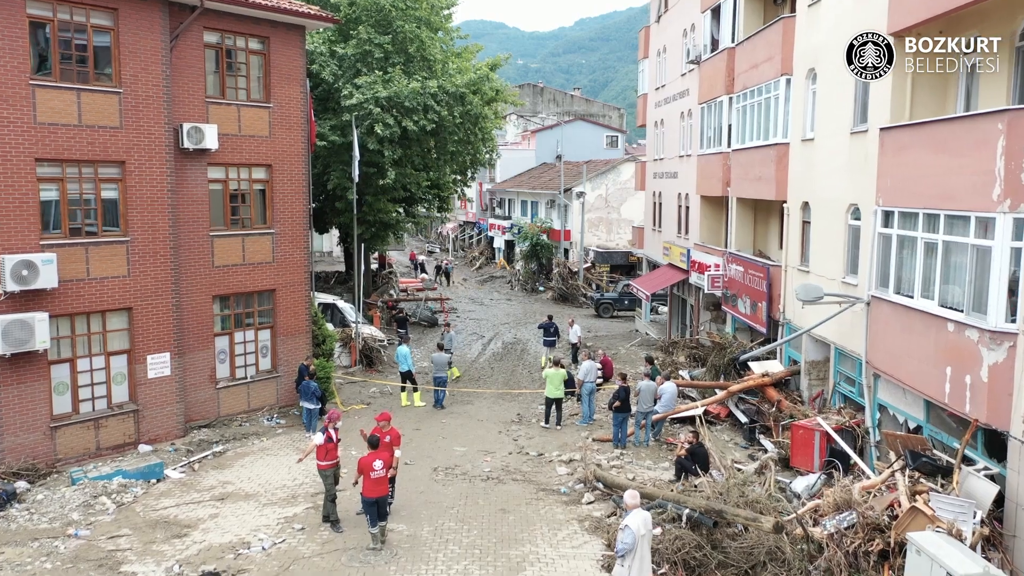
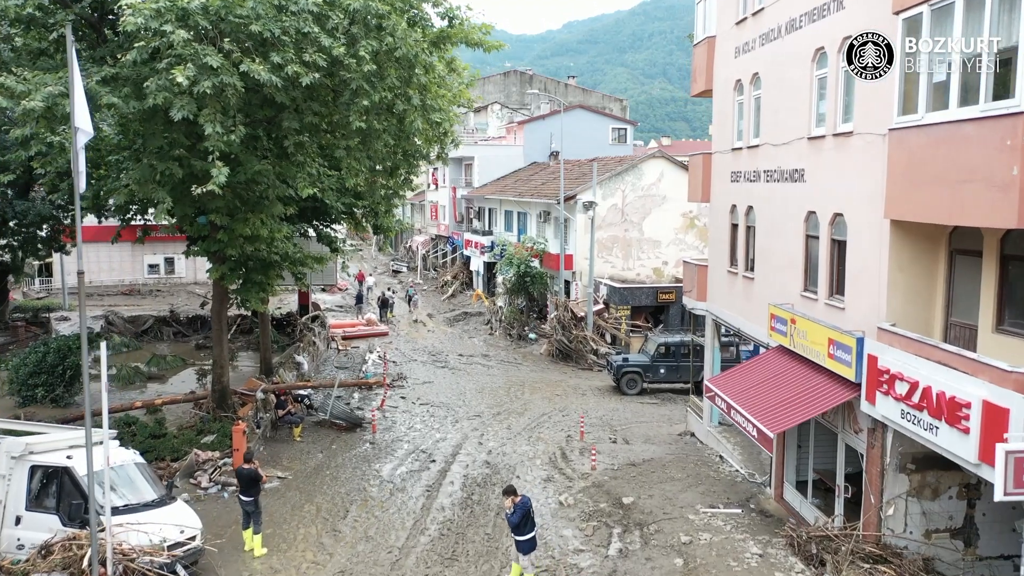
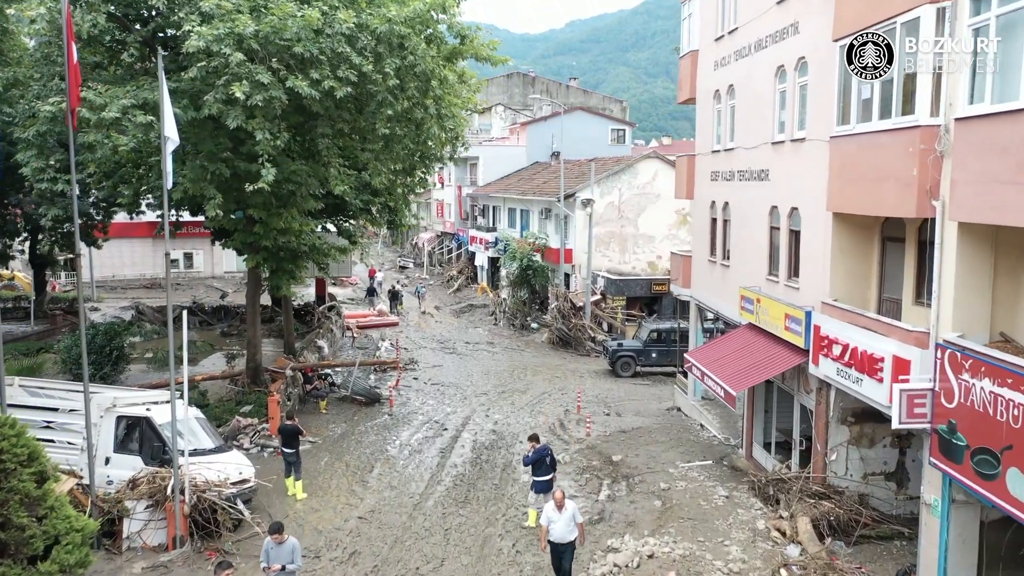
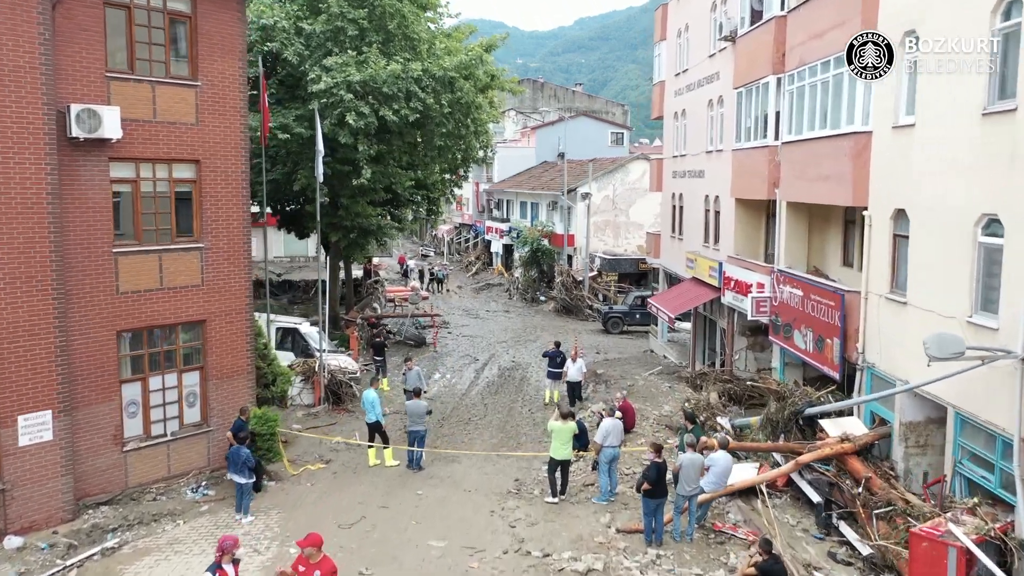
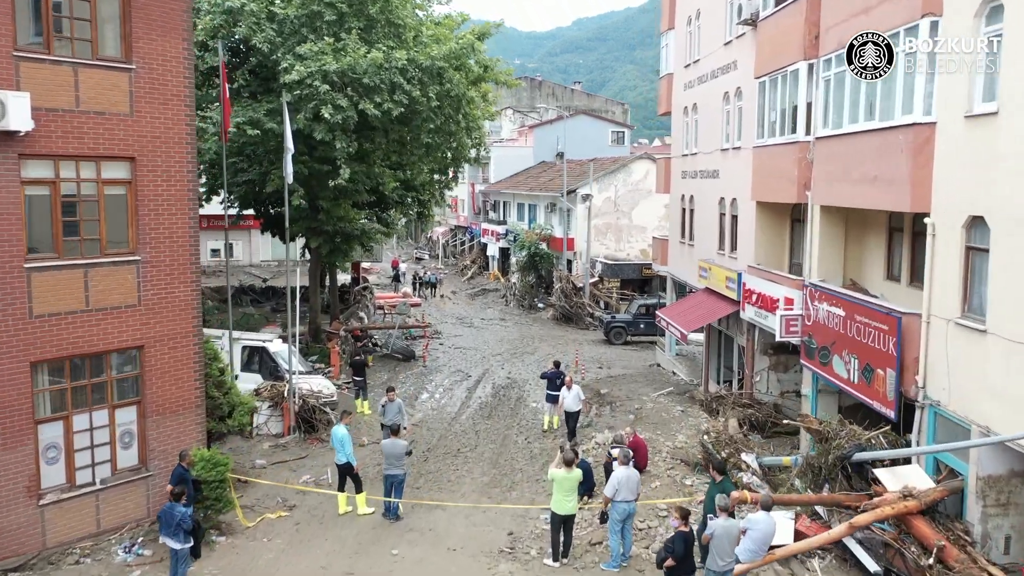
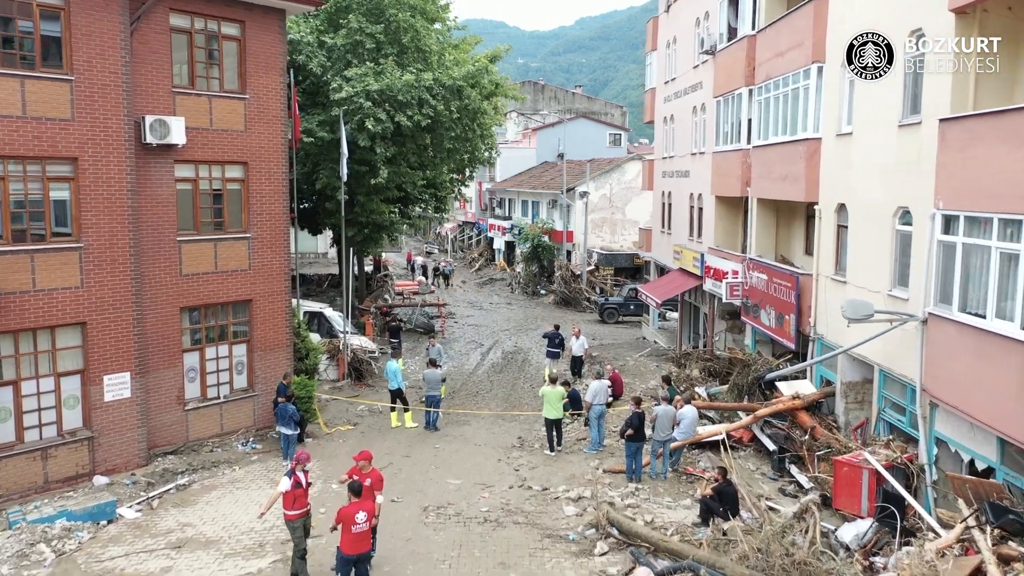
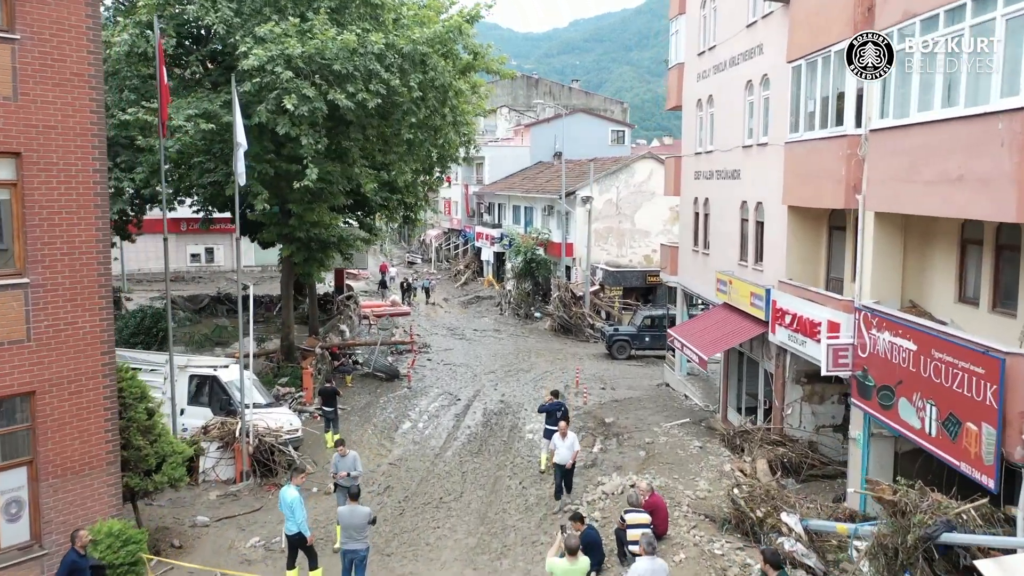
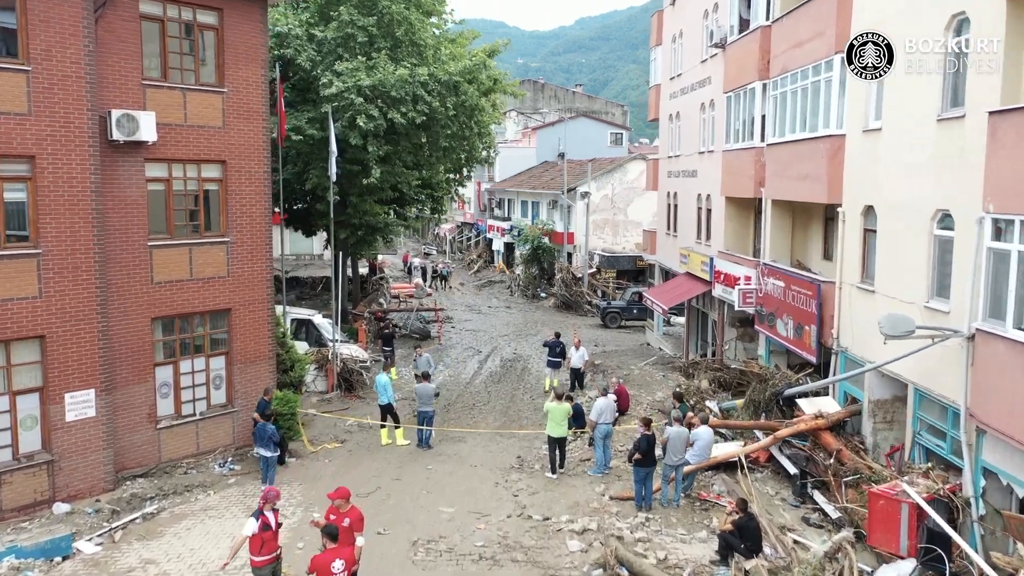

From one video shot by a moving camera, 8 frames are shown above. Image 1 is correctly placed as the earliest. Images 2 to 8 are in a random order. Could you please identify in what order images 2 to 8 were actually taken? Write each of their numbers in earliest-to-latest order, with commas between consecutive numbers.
6, 8, 4, 5, 7, 3, 2
